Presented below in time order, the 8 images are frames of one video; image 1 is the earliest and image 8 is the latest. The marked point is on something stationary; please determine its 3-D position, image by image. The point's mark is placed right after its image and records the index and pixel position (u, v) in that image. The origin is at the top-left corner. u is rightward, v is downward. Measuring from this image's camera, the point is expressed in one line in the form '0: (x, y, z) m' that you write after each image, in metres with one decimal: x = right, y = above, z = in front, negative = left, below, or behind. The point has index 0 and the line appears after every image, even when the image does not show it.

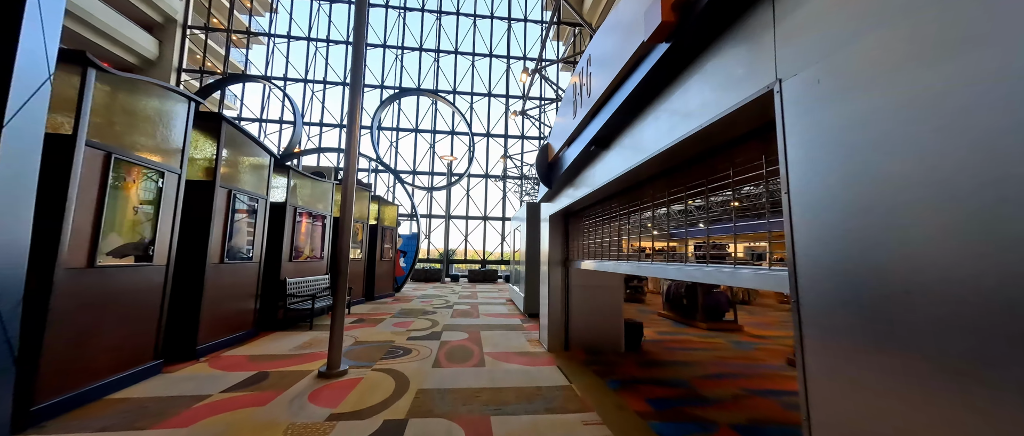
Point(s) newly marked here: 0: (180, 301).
0: (-3.8, -0.9, +3.6) m
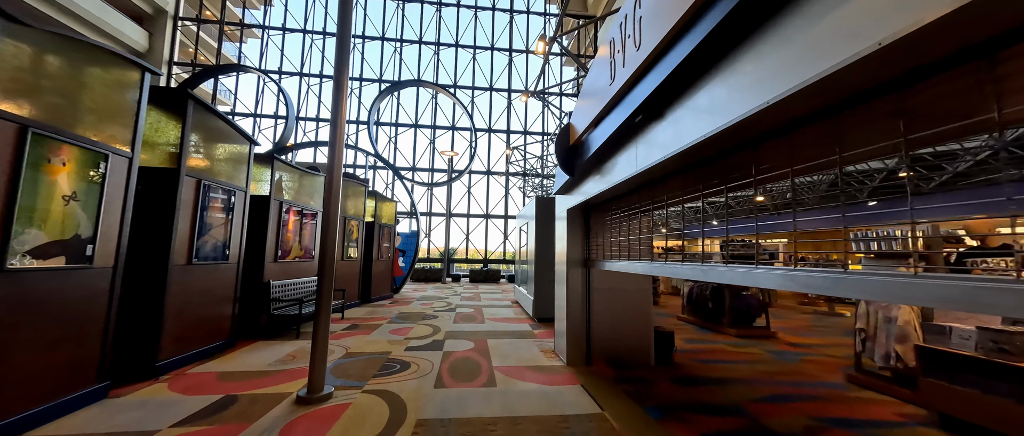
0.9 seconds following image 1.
0: (-3.6, -0.9, +3.1) m
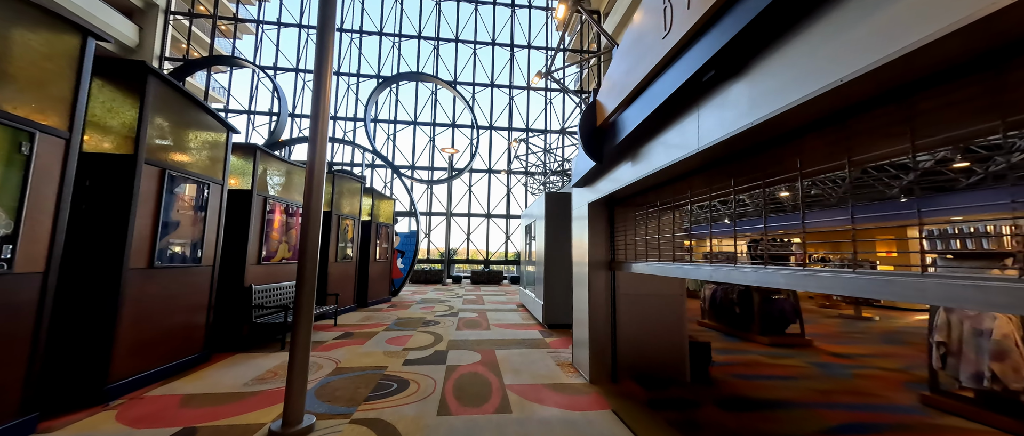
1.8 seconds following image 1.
0: (-3.5, -0.8, +2.6) m
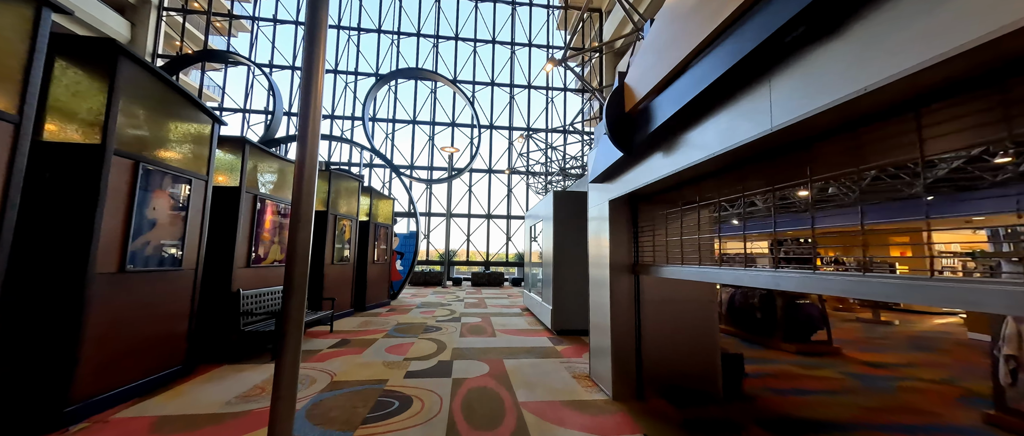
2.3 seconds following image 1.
0: (-3.4, -0.8, +2.3) m
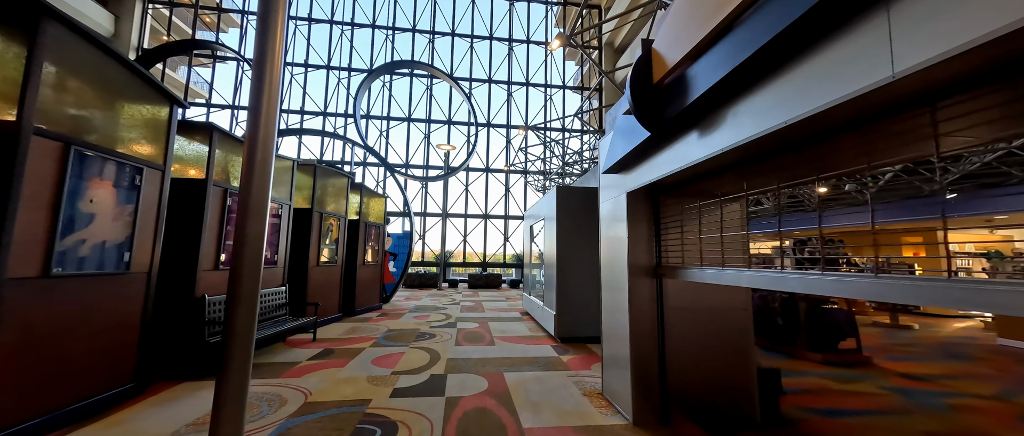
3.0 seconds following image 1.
0: (-3.3, -0.8, +1.8) m
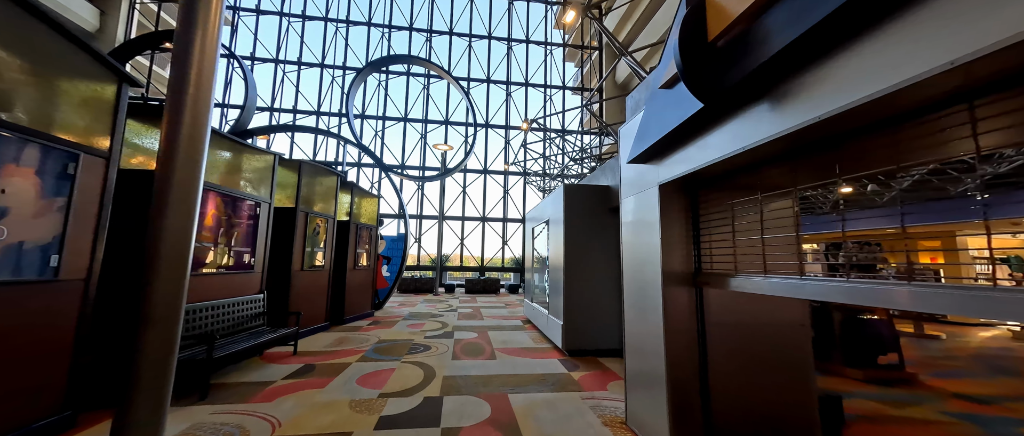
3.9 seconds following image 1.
0: (-3.3, -0.7, +1.4) m
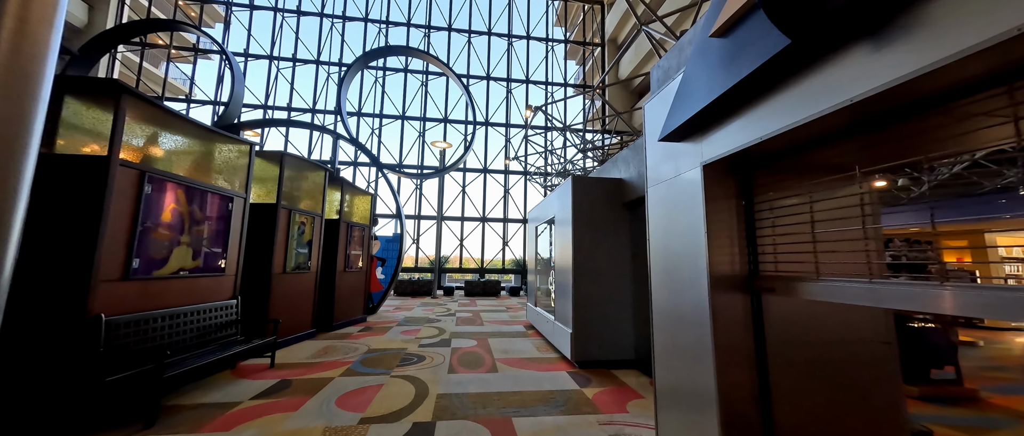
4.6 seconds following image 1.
0: (-3.2, -0.7, +0.9) m
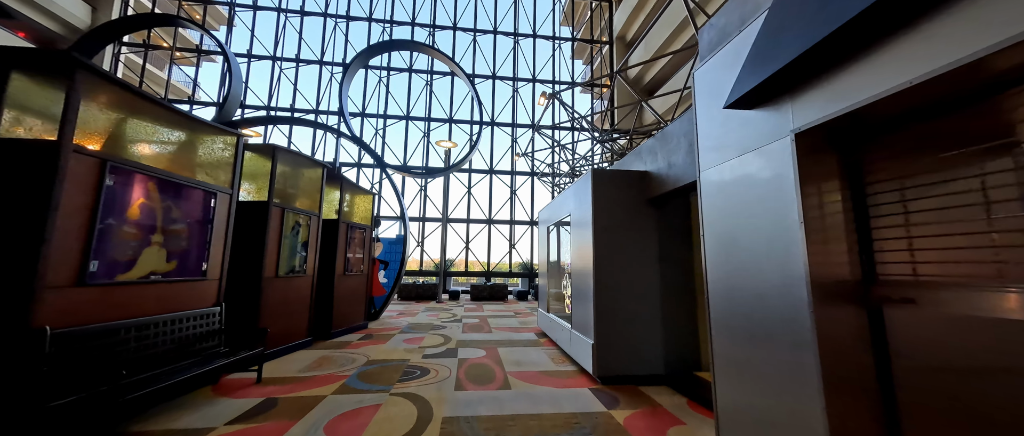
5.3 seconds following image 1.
0: (-3.1, -0.6, +0.5) m
